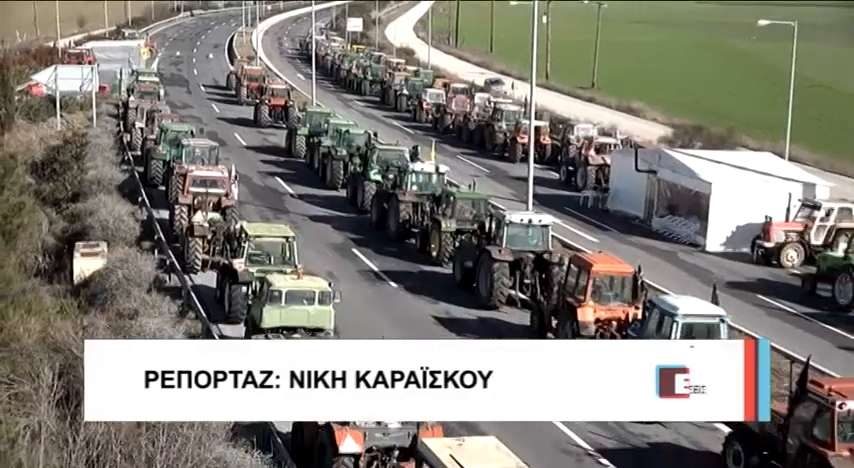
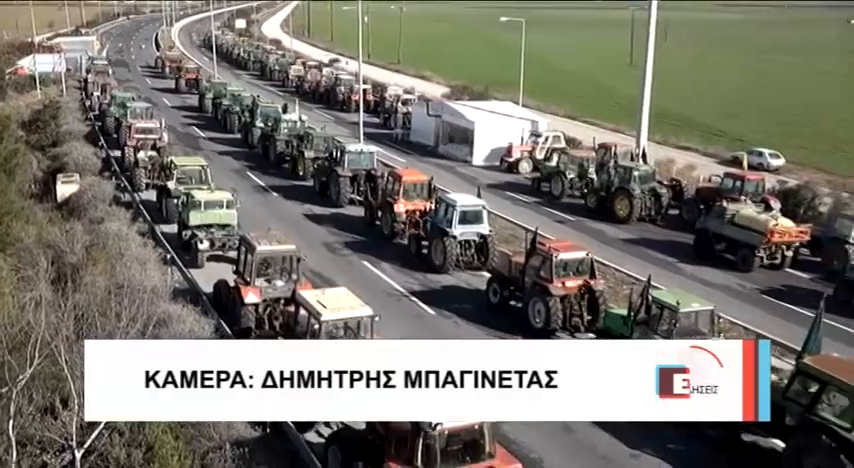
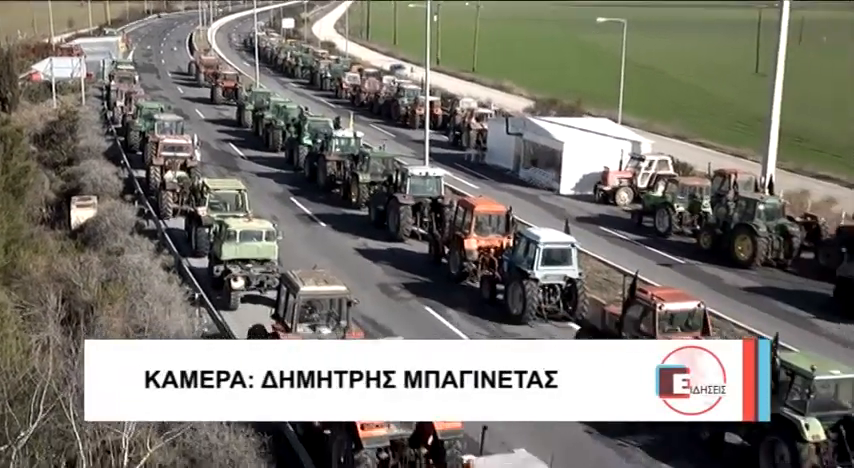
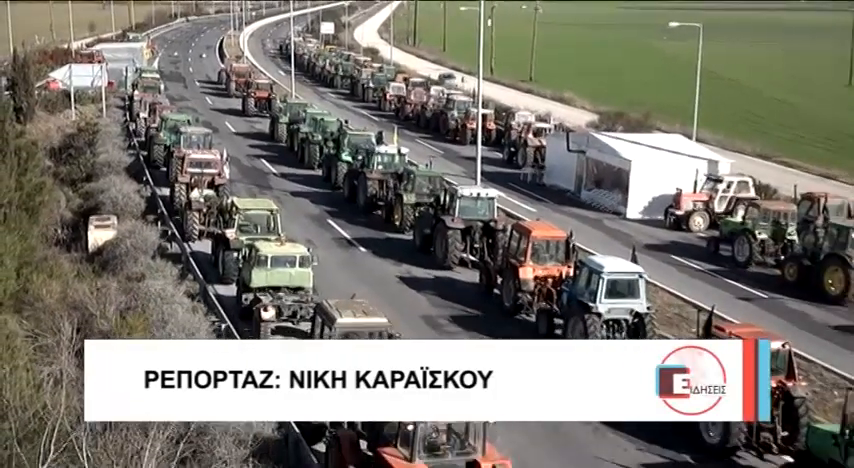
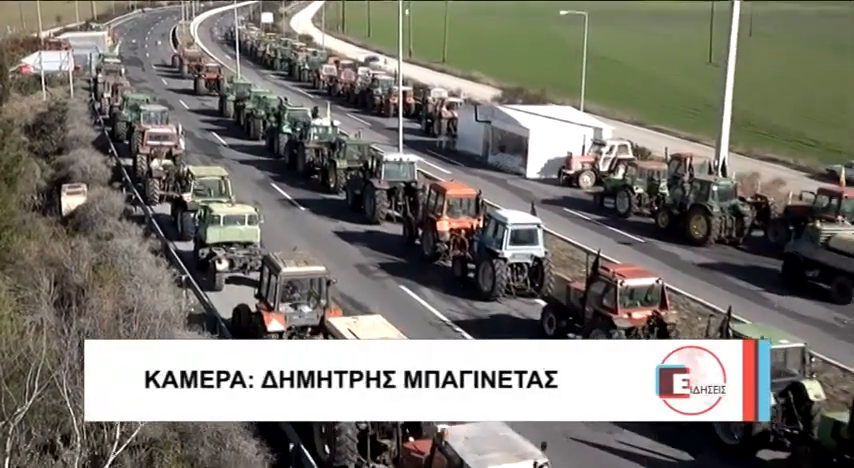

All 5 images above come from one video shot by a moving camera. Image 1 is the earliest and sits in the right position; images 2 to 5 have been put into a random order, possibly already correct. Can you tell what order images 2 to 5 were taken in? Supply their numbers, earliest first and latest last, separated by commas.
4, 3, 5, 2
